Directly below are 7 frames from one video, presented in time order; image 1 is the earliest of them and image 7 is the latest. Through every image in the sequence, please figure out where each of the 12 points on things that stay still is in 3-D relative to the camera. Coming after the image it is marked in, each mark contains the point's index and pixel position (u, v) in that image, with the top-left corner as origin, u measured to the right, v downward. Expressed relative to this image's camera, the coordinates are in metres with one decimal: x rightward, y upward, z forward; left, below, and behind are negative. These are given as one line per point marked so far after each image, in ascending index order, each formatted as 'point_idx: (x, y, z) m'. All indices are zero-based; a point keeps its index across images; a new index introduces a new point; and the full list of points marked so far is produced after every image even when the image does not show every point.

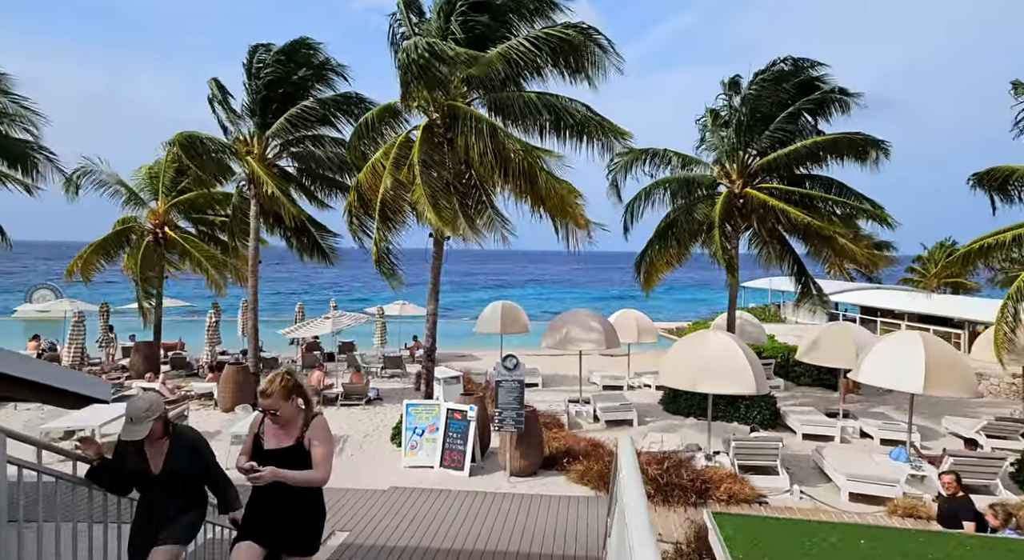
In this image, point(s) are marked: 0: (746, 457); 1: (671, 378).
0: (+3.6, -2.8, +11.1) m
1: (+2.5, -1.6, +11.3) m
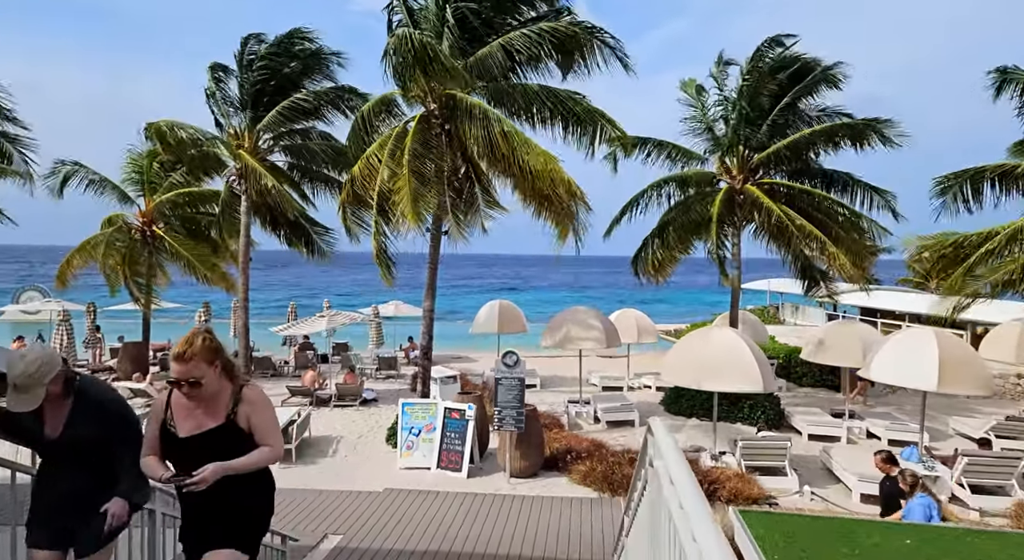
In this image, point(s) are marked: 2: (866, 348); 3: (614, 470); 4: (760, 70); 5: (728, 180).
0: (+3.6, -2.7, +10.8) m
1: (+2.5, -1.5, +11.0) m
2: (+6.7, -1.3, +13.7) m
3: (+1.4, -2.6, +9.9) m
4: (+5.4, +4.5, +15.5) m
5: (+4.9, +2.3, +16.3) m
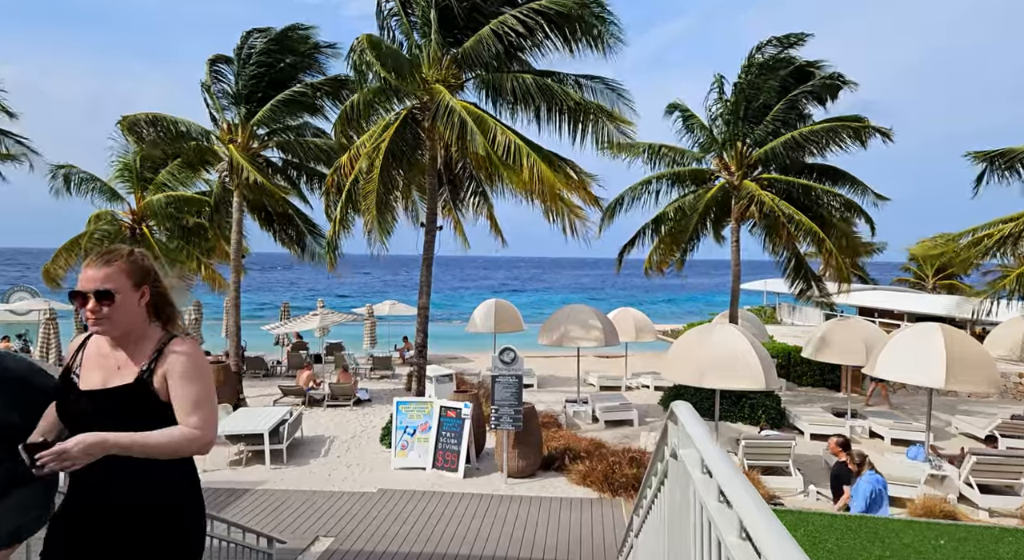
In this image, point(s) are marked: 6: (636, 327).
0: (+3.6, -2.6, +10.5) m
1: (+2.4, -1.4, +10.7) m
2: (+6.6, -1.3, +13.4) m
3: (+1.4, -2.5, +9.6) m
4: (+5.3, +4.6, +15.3) m
5: (+4.8, +2.3, +16.0) m
6: (+3.2, -1.2, +18.4) m
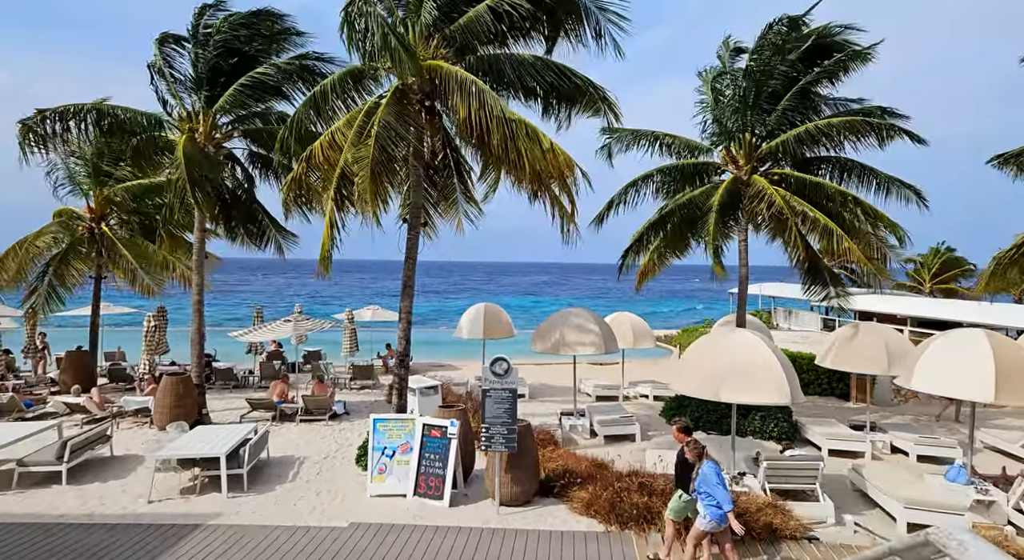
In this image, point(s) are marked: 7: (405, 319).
0: (+3.5, -2.6, +9.4) m
1: (+2.3, -1.4, +9.5) m
2: (+6.5, -1.3, +12.3) m
3: (+1.3, -2.5, +8.4) m
4: (+5.1, +4.5, +14.2) m
5: (+4.6, +2.3, +14.9) m
6: (+2.9, -1.3, +17.2) m
7: (-1.7, -0.6, +11.3) m
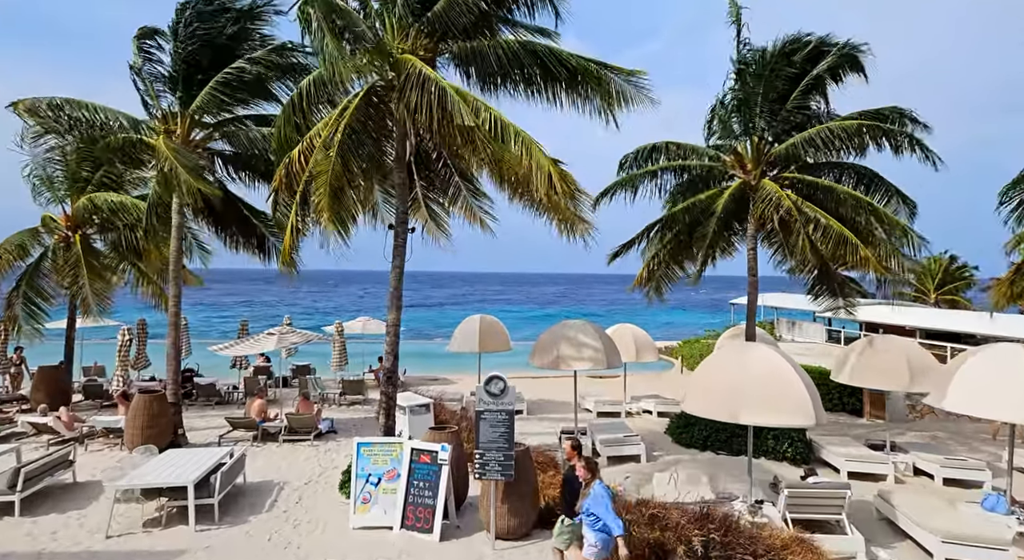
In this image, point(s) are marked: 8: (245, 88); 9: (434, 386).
0: (+3.4, -2.7, +8.5) m
1: (+2.3, -1.5, +8.7) m
2: (+6.4, -1.4, +11.6) m
3: (+1.3, -2.6, +7.6) m
4: (+5.0, +4.3, +13.5) m
5: (+4.5, +2.1, +14.2) m
6: (+2.9, -1.5, +16.4) m
7: (-1.7, -0.8, +10.5) m
8: (-4.3, +3.1, +11.9) m
9: (-2.1, -2.9, +19.7) m
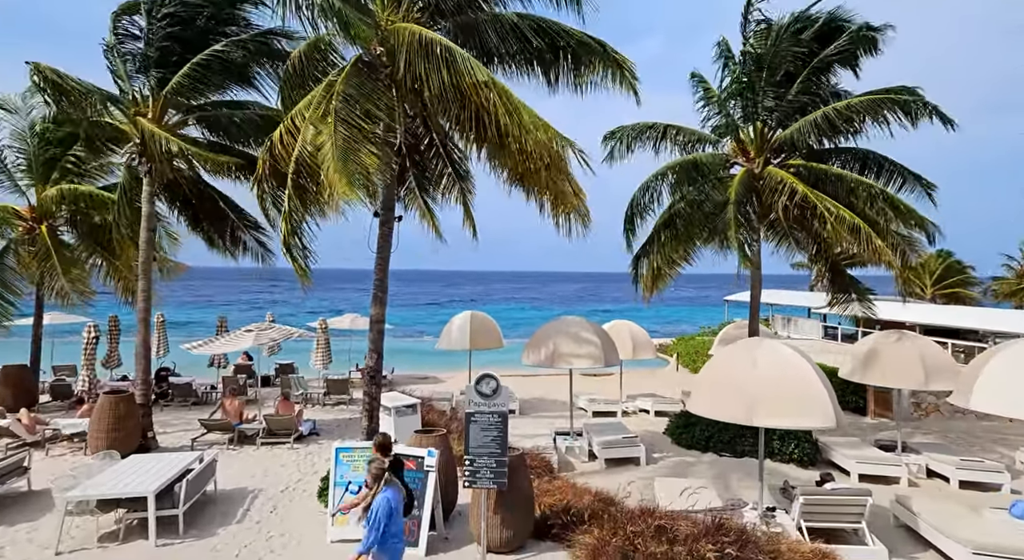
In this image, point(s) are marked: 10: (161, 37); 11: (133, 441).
0: (+3.4, -2.6, +7.9) m
1: (+2.2, -1.4, +8.1) m
2: (+6.3, -1.3, +10.9) m
3: (+1.2, -2.5, +6.9) m
4: (+4.9, +4.5, +12.9) m
5: (+4.4, +2.2, +13.6) m
6: (+2.7, -1.4, +15.8) m
7: (-1.9, -0.6, +9.8) m
8: (-4.4, +3.2, +11.1) m
9: (-2.4, -2.8, +19.0) m
10: (-5.6, +3.8, +11.3) m
11: (-5.6, -2.4, +10.7) m
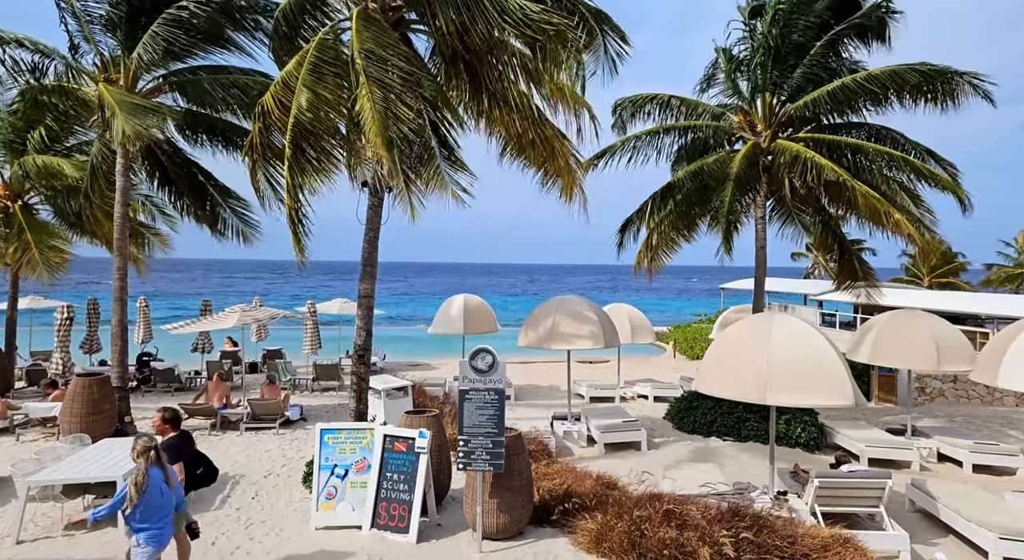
0: (+3.3, -2.3, +7.5) m
1: (+2.2, -1.1, +7.6) m
2: (+6.3, -1.0, +10.5) m
3: (+1.2, -2.2, +6.5) m
4: (+4.8, +4.8, +12.4) m
5: (+4.3, +2.6, +13.1) m
6: (+2.6, -1.0, +15.3) m
7: (-1.9, -0.3, +9.3) m
8: (-4.5, +3.6, +10.5) m
9: (-2.5, -2.3, +18.5) m
10: (-5.6, +4.2, +10.7) m
11: (-5.7, -2.1, +10.2) m
